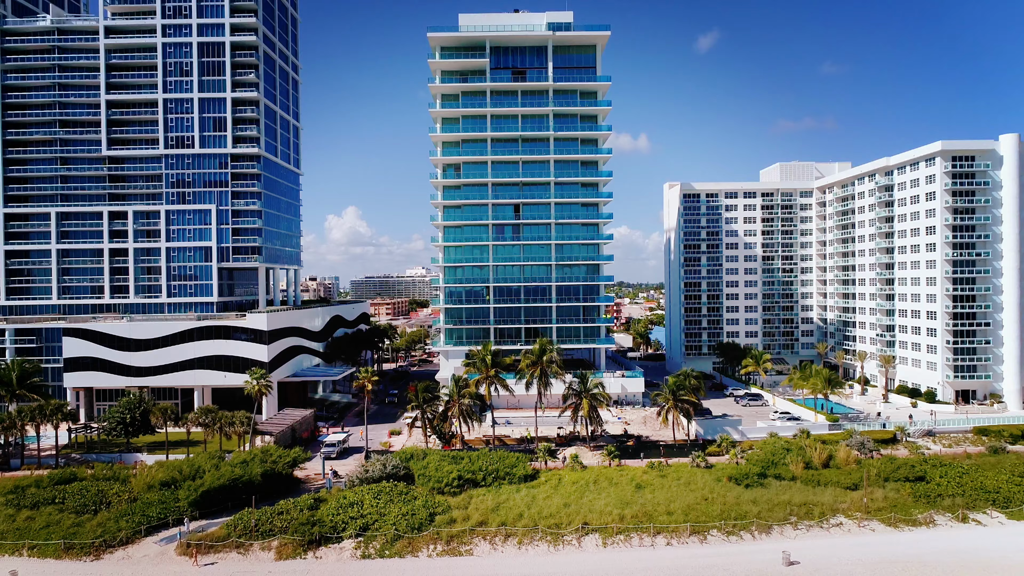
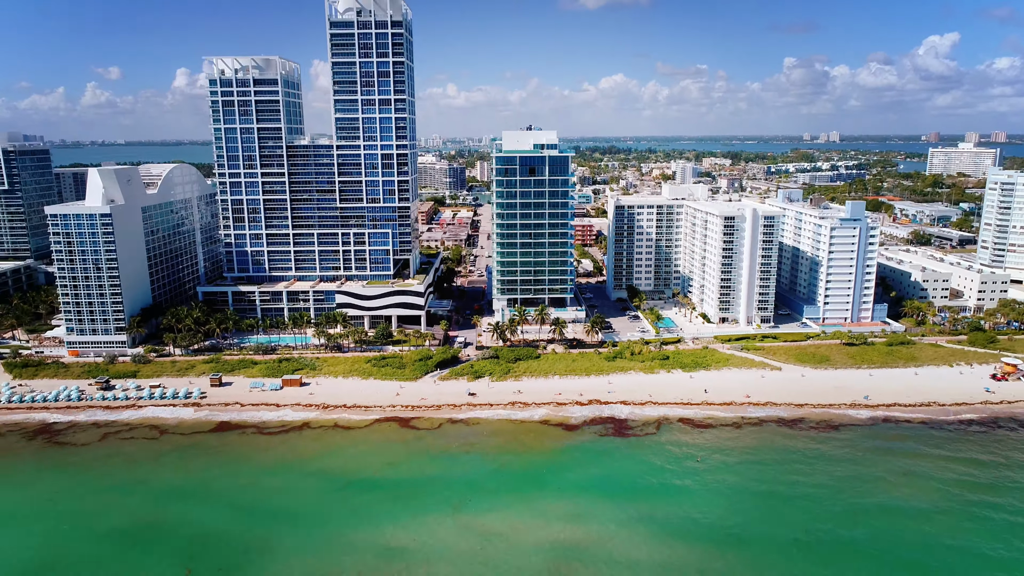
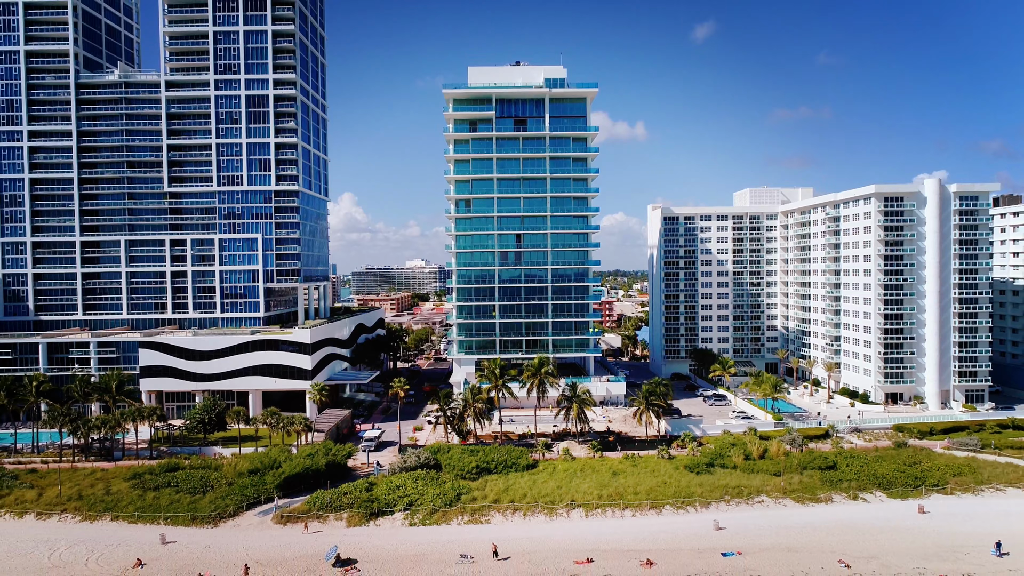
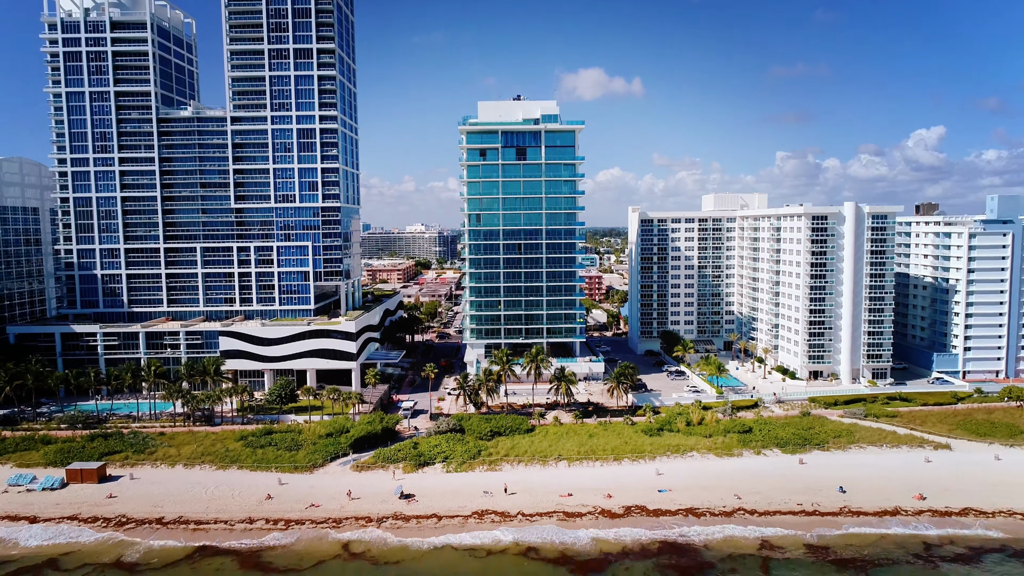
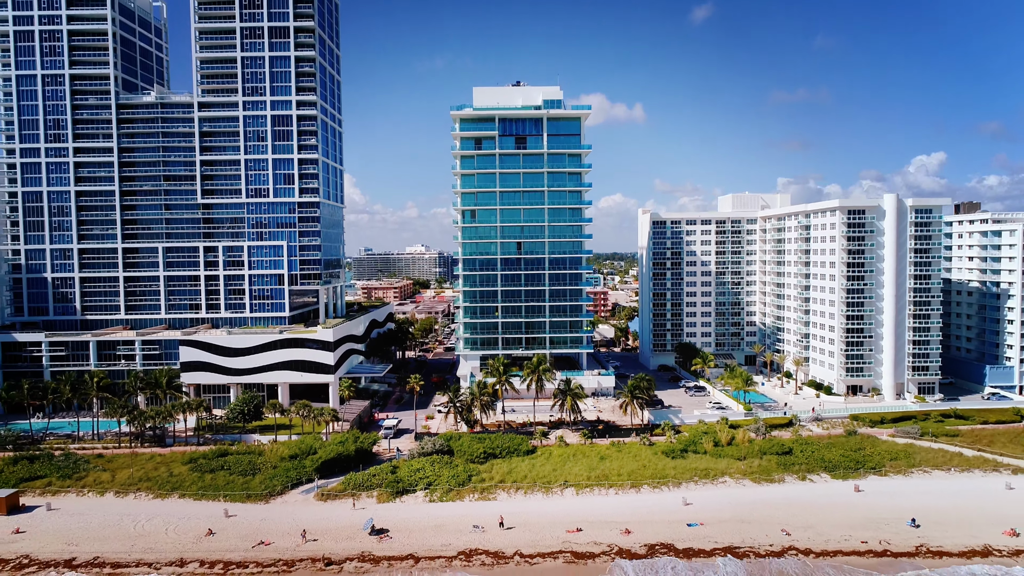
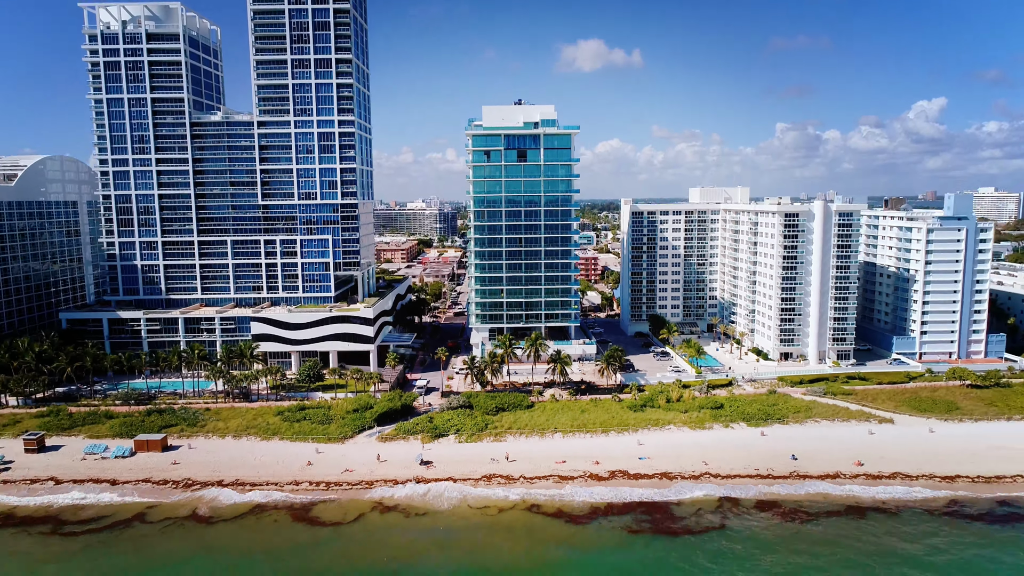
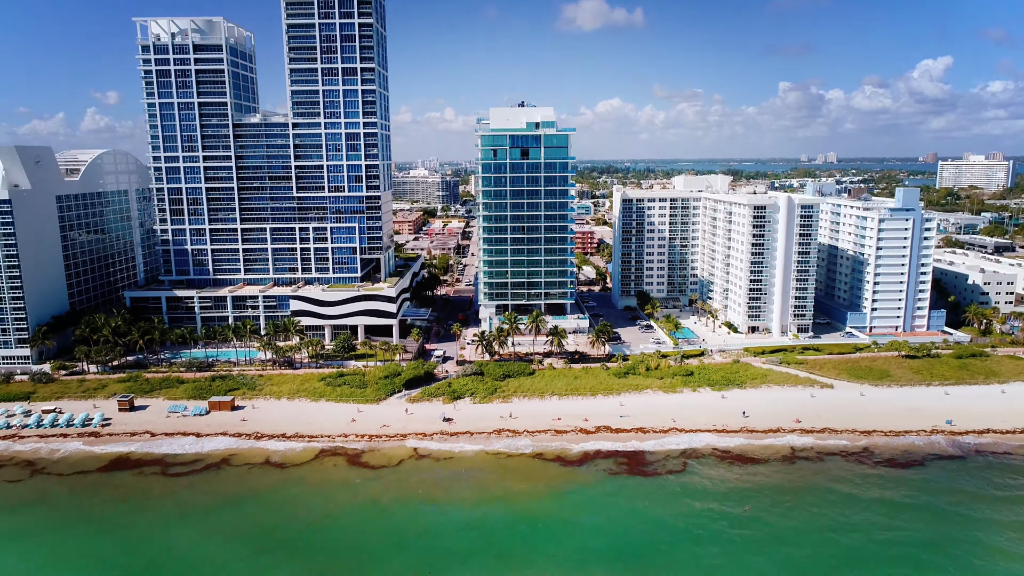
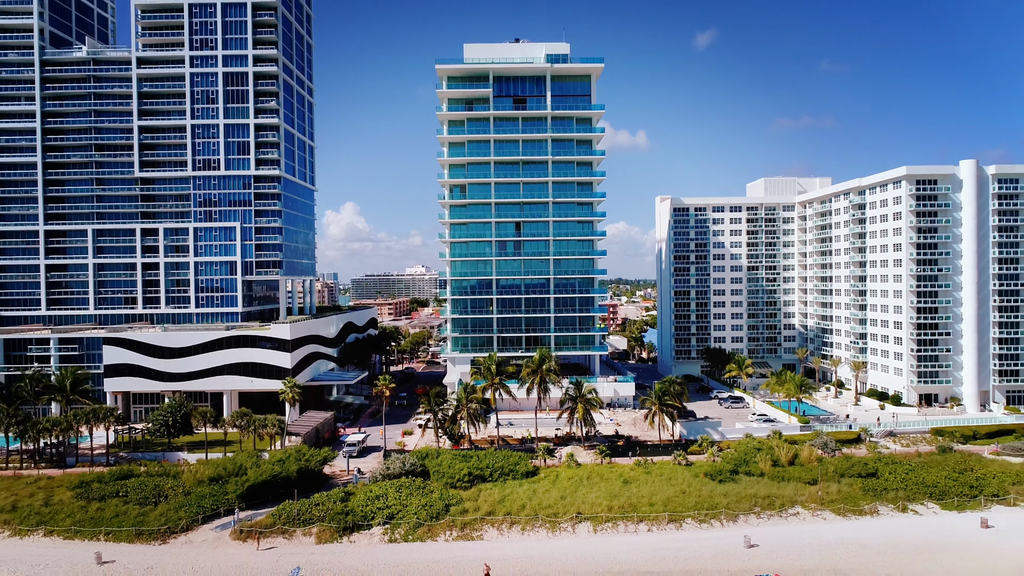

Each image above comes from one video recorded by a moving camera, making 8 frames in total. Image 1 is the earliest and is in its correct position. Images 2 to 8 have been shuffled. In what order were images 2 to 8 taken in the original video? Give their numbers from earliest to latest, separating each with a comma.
8, 3, 5, 4, 6, 7, 2
